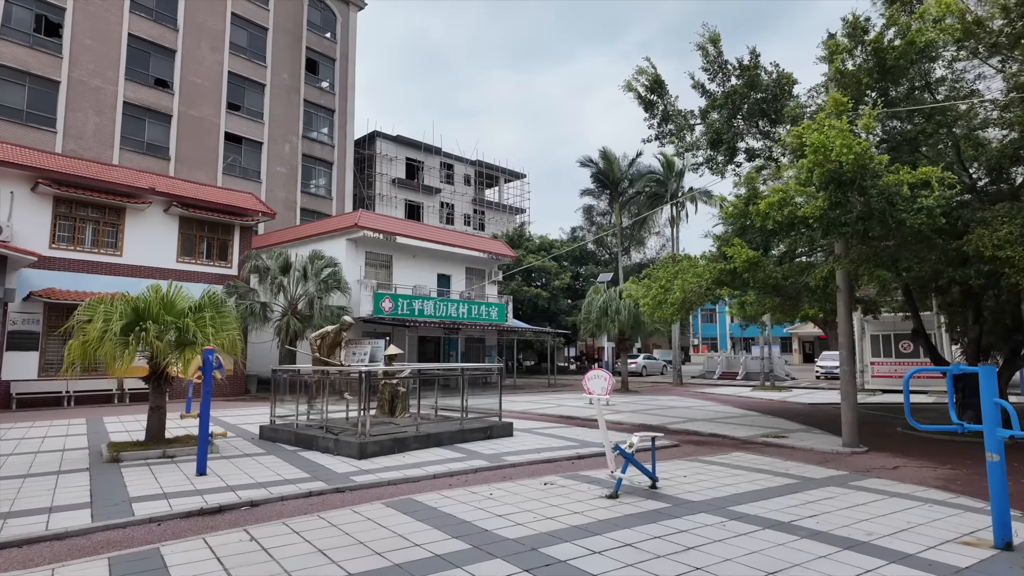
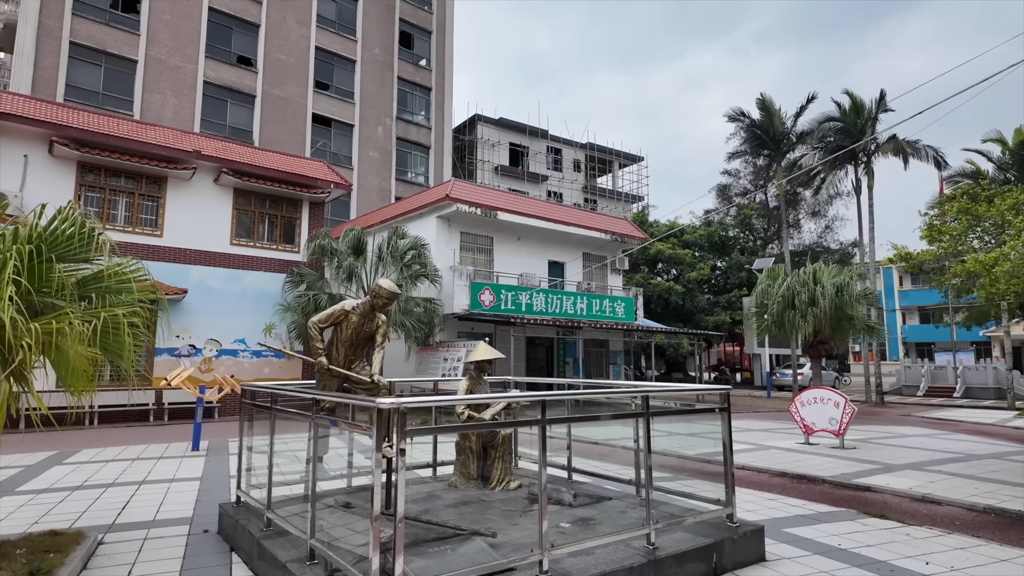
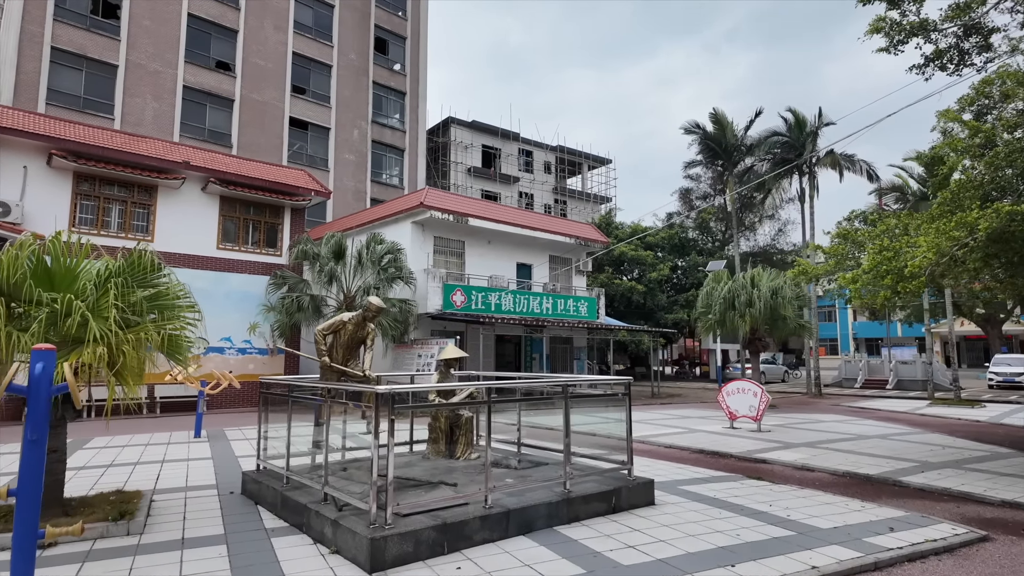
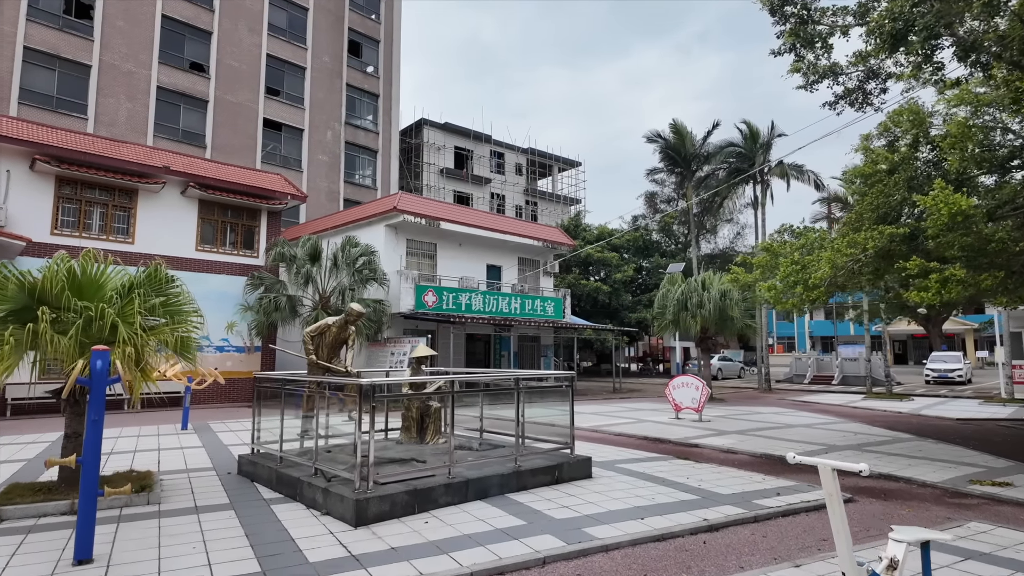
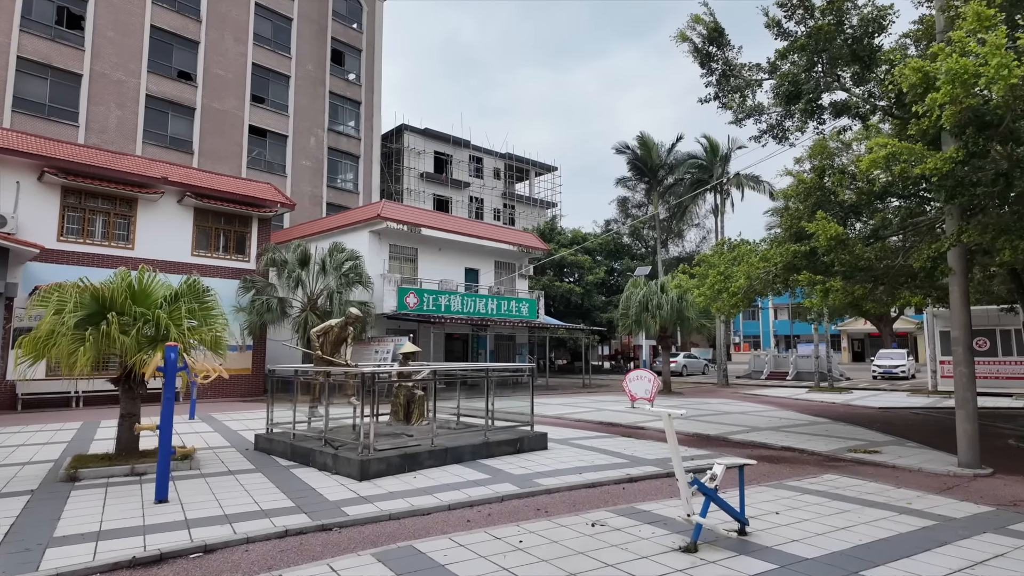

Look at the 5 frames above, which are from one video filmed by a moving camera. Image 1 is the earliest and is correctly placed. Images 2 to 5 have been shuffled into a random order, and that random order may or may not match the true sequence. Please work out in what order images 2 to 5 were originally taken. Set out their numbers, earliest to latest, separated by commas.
5, 4, 3, 2
